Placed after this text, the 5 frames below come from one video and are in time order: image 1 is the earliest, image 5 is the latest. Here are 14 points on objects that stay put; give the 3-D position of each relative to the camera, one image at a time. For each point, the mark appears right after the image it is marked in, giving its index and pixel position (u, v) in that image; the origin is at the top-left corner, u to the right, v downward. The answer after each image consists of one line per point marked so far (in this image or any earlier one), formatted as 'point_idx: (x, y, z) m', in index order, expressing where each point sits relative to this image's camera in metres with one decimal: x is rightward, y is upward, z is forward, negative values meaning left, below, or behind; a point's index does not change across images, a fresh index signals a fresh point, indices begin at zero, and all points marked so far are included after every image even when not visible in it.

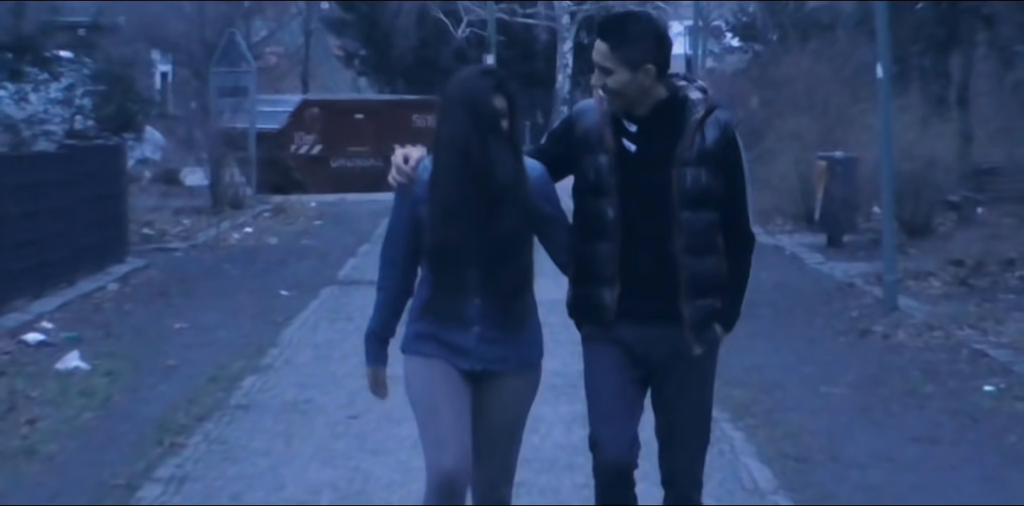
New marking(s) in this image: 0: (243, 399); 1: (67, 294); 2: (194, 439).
0: (-1.7, -0.9, +10.8) m
1: (-3.7, -0.3, +14.9) m
2: (-1.8, -1.1, +9.9) m
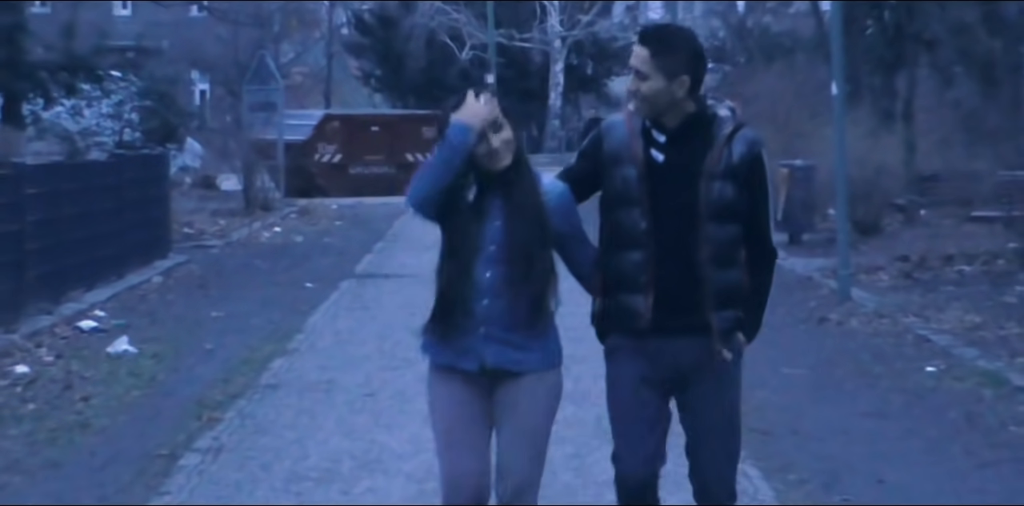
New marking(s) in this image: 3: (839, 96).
0: (-1.7, -0.9, +12.1) m
1: (-3.6, -0.3, +16.1) m
2: (-1.8, -1.0, +11.2) m
3: (+2.0, +1.0, +10.7) m
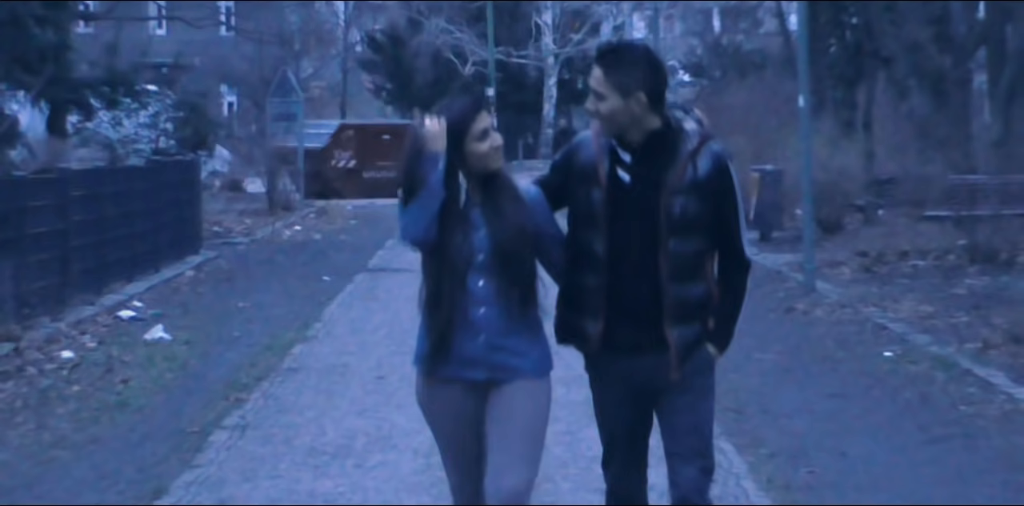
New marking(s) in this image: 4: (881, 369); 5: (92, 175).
0: (-1.7, -0.8, +13.3) m
1: (-3.6, -0.3, +17.3) m
2: (-1.9, -1.0, +12.4) m
3: (+2.0, +1.0, +11.9) m
4: (+2.7, -0.8, +12.5) m
5: (-3.9, +0.7, +16.0) m
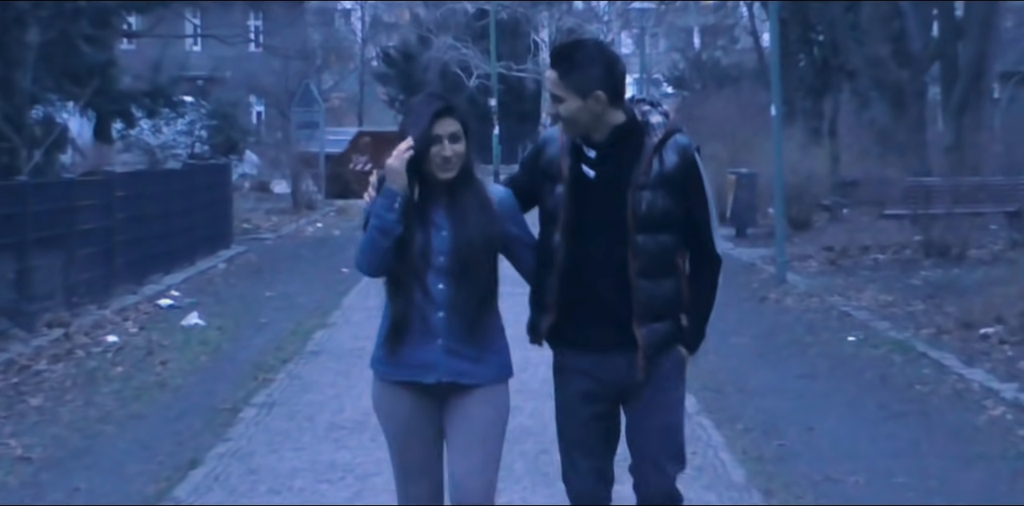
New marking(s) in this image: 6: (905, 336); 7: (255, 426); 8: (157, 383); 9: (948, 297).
0: (-1.7, -0.8, +14.6) m
1: (-3.6, -0.2, +18.7) m
2: (-1.9, -1.0, +13.7) m
3: (+2.0, +1.0, +13.2) m
4: (+2.7, -0.8, +13.8) m
5: (-3.8, +0.8, +17.3) m
6: (+3.2, -0.7, +14.0) m
7: (-1.8, -1.2, +12.3) m
8: (-2.7, -1.0, +13.3) m
9: (+3.8, -0.4, +15.2) m
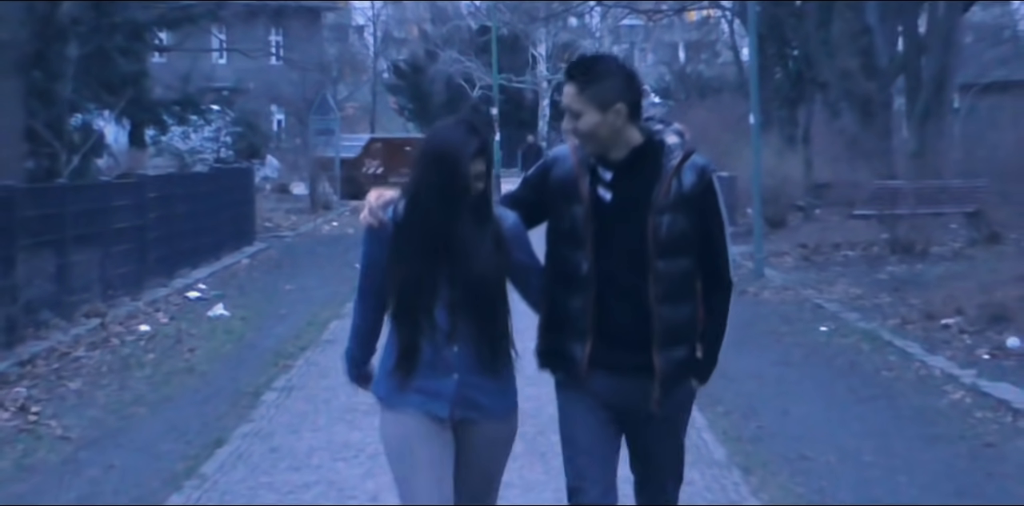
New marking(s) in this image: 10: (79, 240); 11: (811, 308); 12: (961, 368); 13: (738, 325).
0: (-1.7, -0.8, +15.8) m
1: (-3.5, -0.2, +19.9) m
2: (-1.9, -0.9, +14.9) m
3: (+2.0, +1.1, +14.3) m
4: (+2.7, -0.8, +14.9) m
5: (-3.8, +0.8, +18.5) m
6: (+3.2, -0.7, +15.1) m
7: (-1.8, -1.2, +13.5) m
8: (-2.7, -1.0, +14.4) m
9: (+3.8, -0.4, +16.4) m
10: (-3.9, +0.1, +15.7) m
11: (+2.9, -0.5, +16.1) m
12: (+3.5, -0.9, +13.6) m
13: (+2.1, -0.7, +15.7) m
